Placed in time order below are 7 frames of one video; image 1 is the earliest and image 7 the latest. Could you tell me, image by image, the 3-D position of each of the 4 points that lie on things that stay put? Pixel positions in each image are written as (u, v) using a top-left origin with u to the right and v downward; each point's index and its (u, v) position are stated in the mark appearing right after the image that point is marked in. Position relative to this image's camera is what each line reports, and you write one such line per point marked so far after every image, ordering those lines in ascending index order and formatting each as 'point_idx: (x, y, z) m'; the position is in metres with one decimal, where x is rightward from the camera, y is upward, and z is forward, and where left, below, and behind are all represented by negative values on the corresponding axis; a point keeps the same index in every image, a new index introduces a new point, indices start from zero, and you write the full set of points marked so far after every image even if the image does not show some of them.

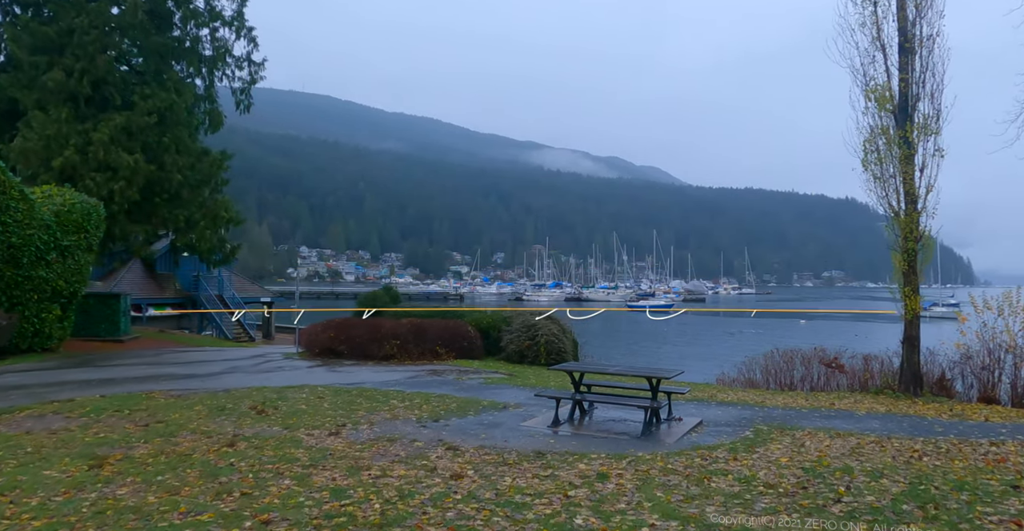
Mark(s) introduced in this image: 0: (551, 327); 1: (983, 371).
0: (+1.1, -1.7, +19.5) m
1: (+11.0, -2.5, +16.2) m
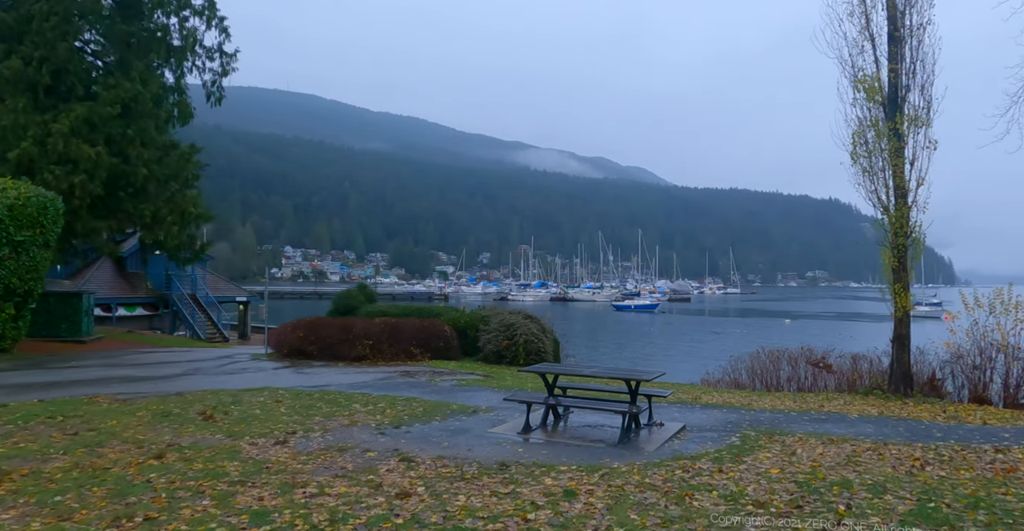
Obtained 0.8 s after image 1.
0: (+0.5, -1.6, +18.8) m
1: (+10.5, -2.4, +15.7) m
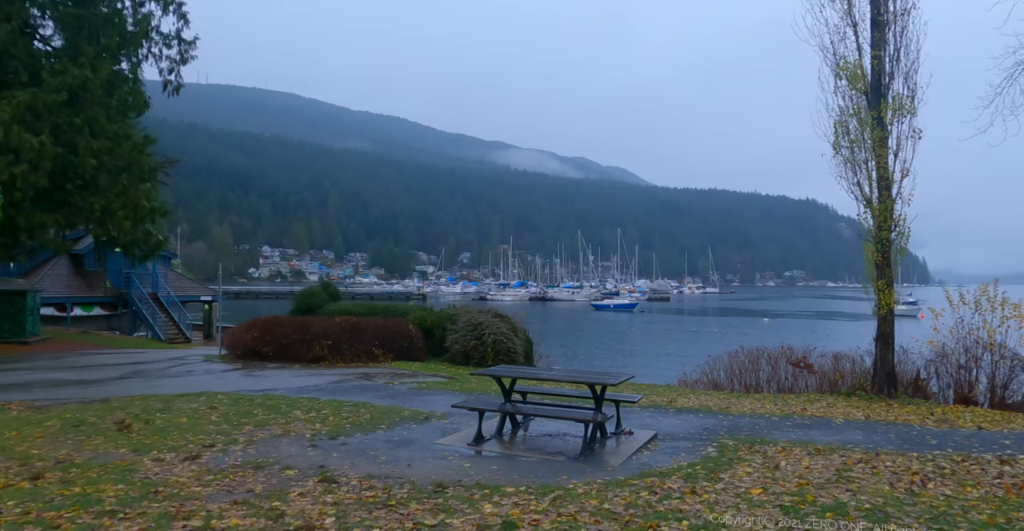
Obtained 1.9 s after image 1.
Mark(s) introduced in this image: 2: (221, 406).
0: (-0.4, -1.5, +17.9) m
1: (+9.8, -2.3, +15.1) m
2: (-4.3, -2.1, +10.2) m
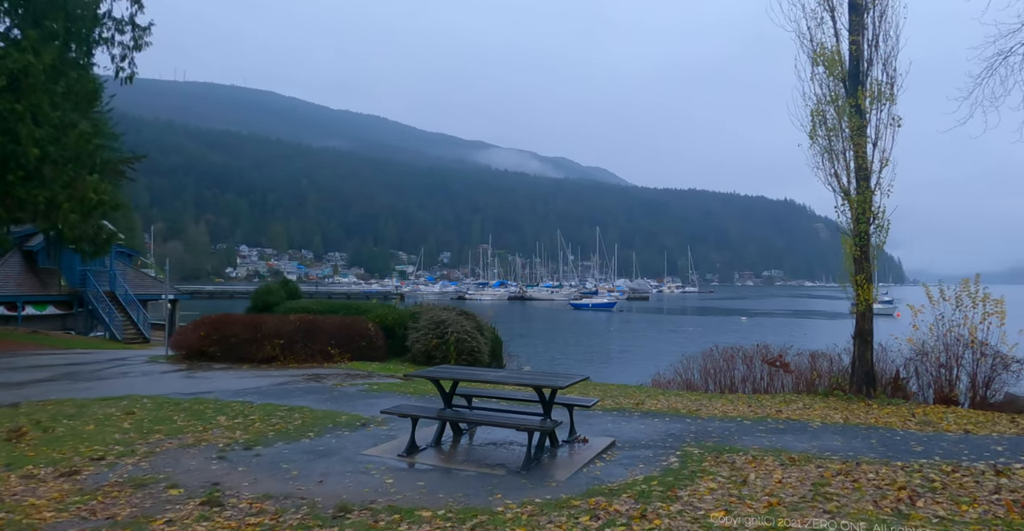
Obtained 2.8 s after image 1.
0: (-1.2, -1.4, +17.0) m
1: (+9.0, -2.2, +14.5) m
2: (-4.9, -1.9, +9.2) m
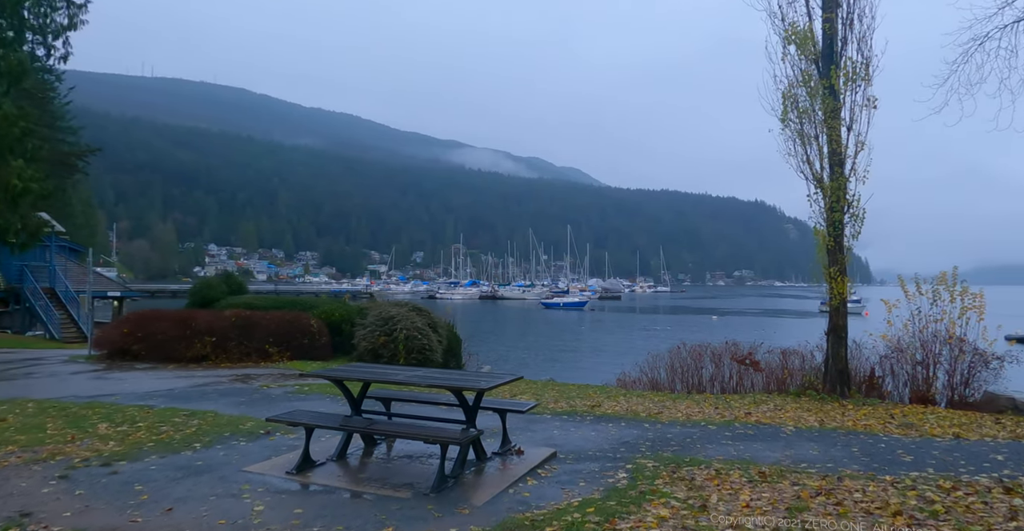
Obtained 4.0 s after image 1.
0: (-2.3, -1.2, +15.8) m
1: (+8.0, -2.0, +13.7) m
2: (-5.7, -1.7, +7.9) m
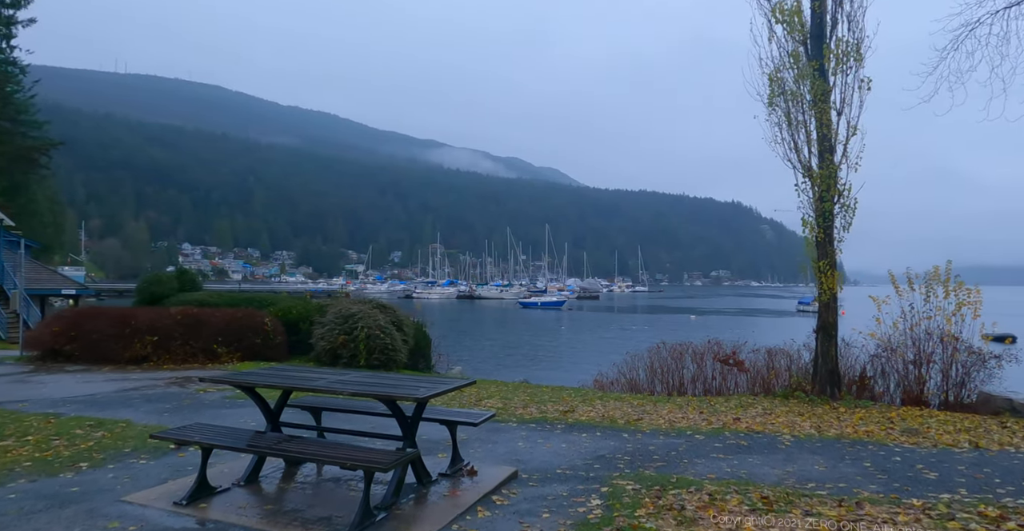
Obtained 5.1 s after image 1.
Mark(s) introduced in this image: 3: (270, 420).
0: (-2.9, -1.1, +14.7) m
1: (+7.4, -1.9, +12.9) m
2: (-6.1, -1.6, +6.7) m
3: (-1.7, -1.1, +4.9) m
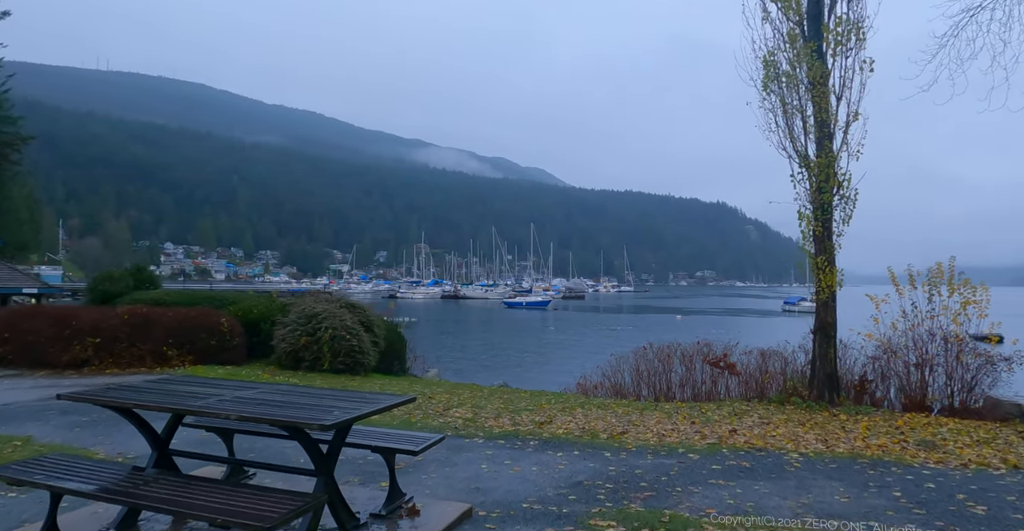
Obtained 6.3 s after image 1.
0: (-3.4, -1.0, +13.7) m
1: (+7.0, -1.8, +12.1) m
2: (-6.4, -1.5, +5.6) m
3: (-2.0, -1.0, +3.9) m
